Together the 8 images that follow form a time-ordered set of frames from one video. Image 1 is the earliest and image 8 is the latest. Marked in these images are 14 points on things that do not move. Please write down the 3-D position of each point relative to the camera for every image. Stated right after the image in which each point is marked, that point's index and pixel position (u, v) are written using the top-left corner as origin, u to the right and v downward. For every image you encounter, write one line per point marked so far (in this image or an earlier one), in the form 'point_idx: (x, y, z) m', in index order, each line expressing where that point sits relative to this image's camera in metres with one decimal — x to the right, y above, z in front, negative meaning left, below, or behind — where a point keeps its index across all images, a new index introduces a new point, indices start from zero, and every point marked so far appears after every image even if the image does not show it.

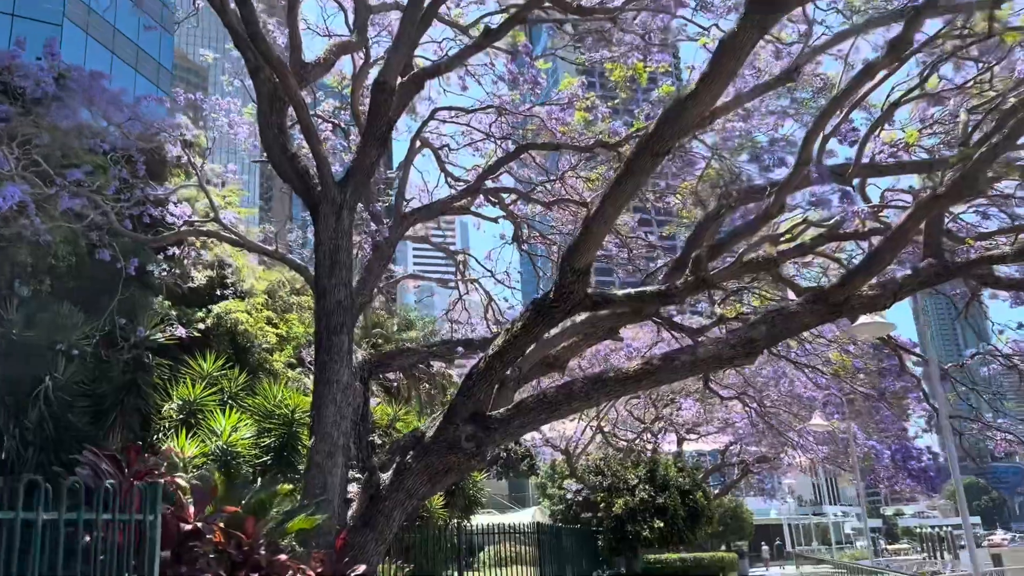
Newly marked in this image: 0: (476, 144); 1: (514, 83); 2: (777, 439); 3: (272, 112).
0: (-0.5, +1.9, +11.2) m
1: (0.0, +2.5, +10.5) m
2: (+4.0, -2.2, +12.5) m
3: (-2.0, +1.5, +7.0) m
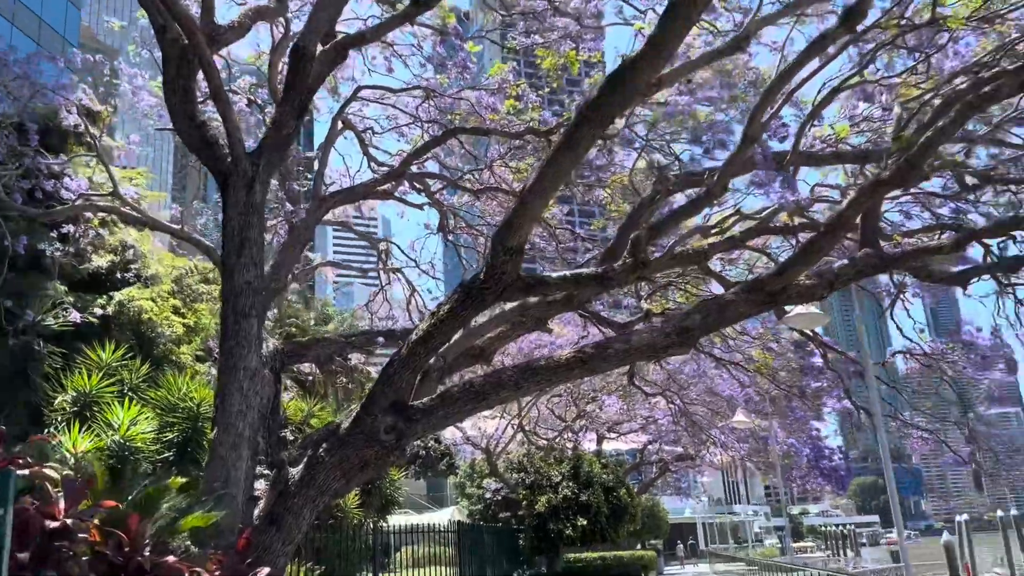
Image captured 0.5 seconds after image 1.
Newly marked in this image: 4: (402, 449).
0: (-1.4, +2.0, +10.8) m
1: (-0.8, +2.7, +10.1) m
2: (+2.8, -2.2, +12.5) m
3: (-2.5, +1.6, +6.4) m
4: (-0.7, -1.0, +5.2) m
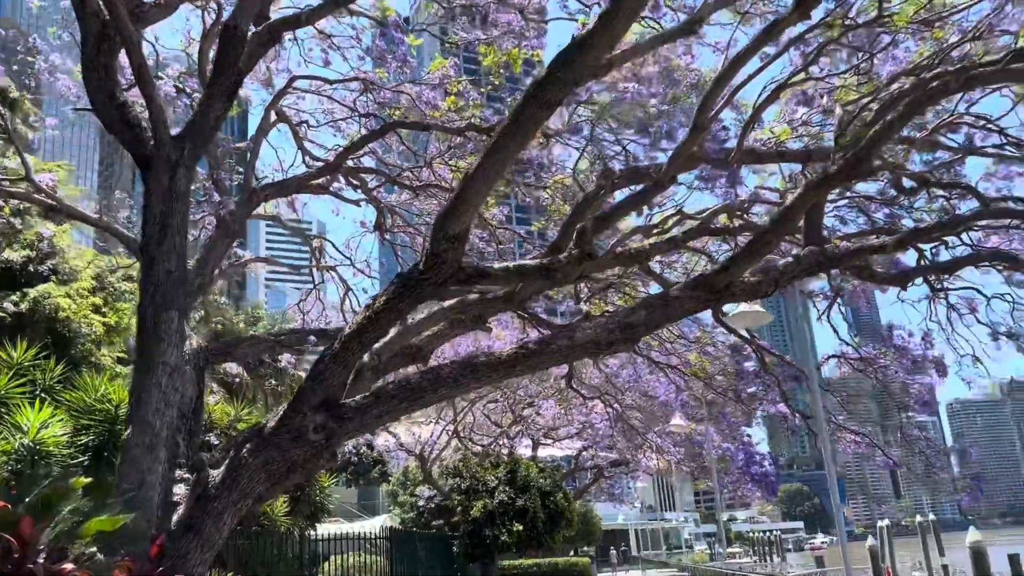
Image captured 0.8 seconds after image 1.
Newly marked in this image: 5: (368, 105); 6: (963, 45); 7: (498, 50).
0: (-2.2, +2.1, +10.5) m
1: (-1.5, +2.7, +9.9) m
2: (+1.8, -2.3, +12.5) m
3: (-3.0, +1.7, +6.0) m
4: (-1.0, -0.9, +4.9) m
5: (-1.8, +2.2, +10.3) m
6: (+3.3, +1.8, +6.1) m
7: (-0.2, +2.5, +8.9) m
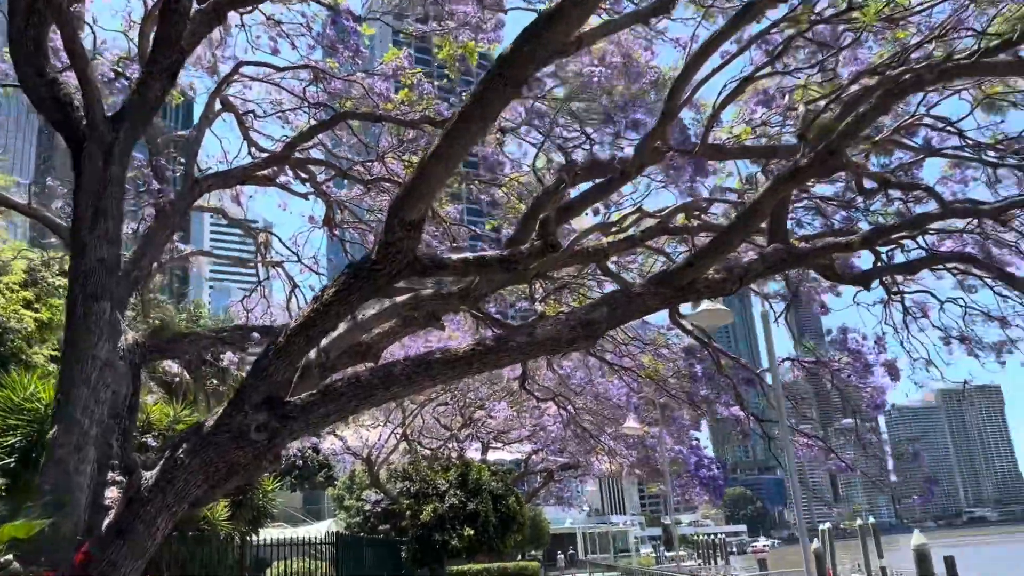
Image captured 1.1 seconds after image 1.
0: (-2.7, +2.1, +10.2) m
1: (-2.0, +2.7, +9.6) m
2: (+1.1, -2.3, +12.3) m
3: (-3.2, +1.8, +5.7) m
4: (-1.3, -0.9, +4.6) m
5: (-2.3, +2.3, +10.0) m
6: (+3.0, +1.8, +6.1) m
7: (-0.6, +2.5, +8.7) m
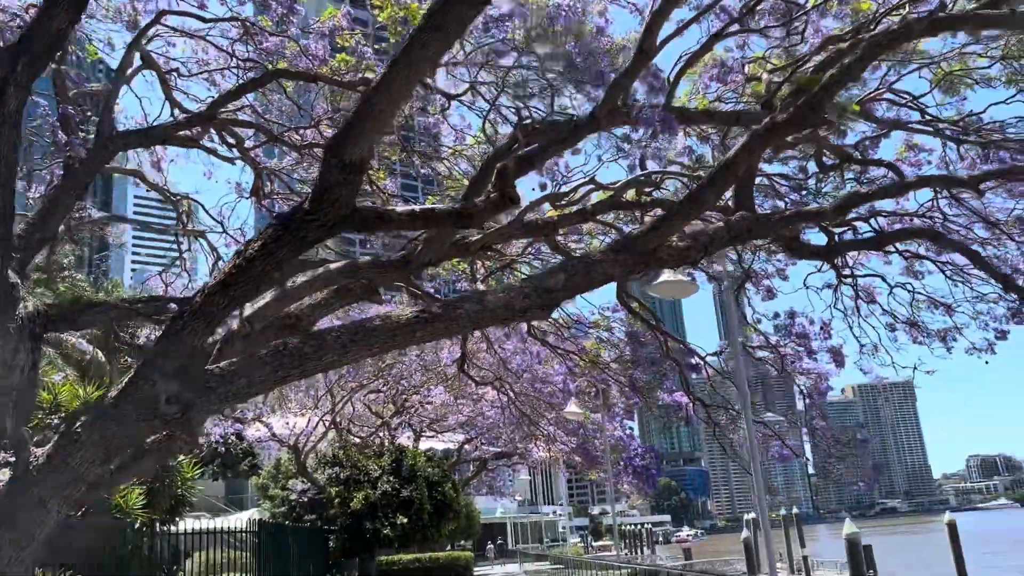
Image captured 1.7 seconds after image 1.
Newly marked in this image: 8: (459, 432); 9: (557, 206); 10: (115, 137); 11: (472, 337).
0: (-3.3, +2.4, +9.5) m
1: (-2.6, +3.0, +8.9) m
2: (+0.2, -2.0, +12.0) m
3: (-3.5, +2.0, +4.9) m
4: (-1.6, -0.7, +4.1) m
5: (-2.9, +2.6, +9.4) m
6: (+2.6, +1.9, +5.9) m
7: (-1.1, +2.8, +8.1) m
8: (-1.2, -3.3, +19.5) m
9: (+0.4, +0.7, +7.4) m
10: (-3.6, +1.4, +7.7) m
11: (-0.5, -0.6, +11.2) m
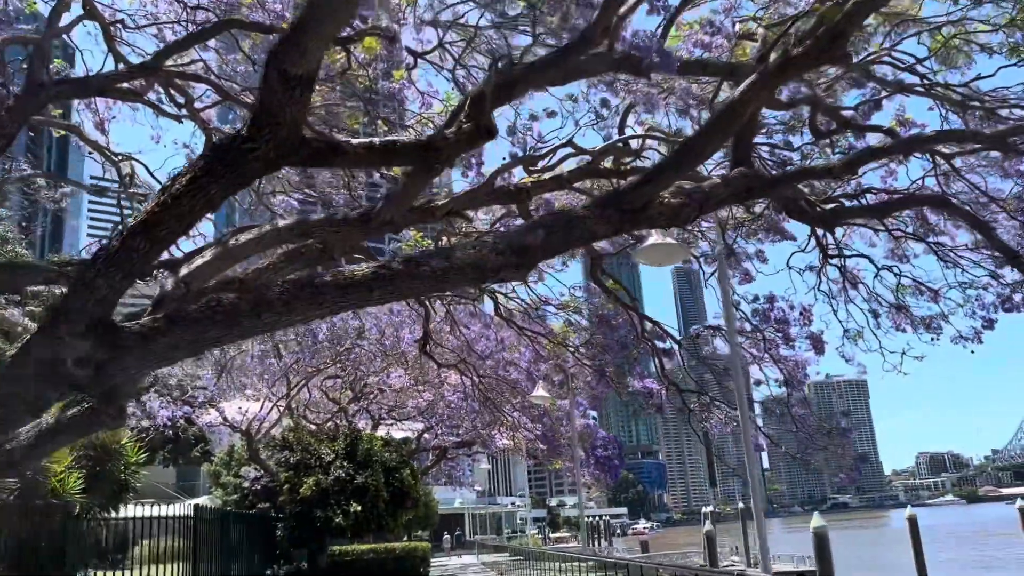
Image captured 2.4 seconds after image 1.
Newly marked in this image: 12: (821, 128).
0: (-3.6, +2.7, +8.8) m
1: (-2.9, +3.3, +8.3) m
2: (-0.3, -1.7, +11.5) m
3: (-3.6, +2.3, +4.2) m
4: (-1.7, -0.4, +3.5) m
5: (-3.2, +2.9, +8.7) m
6: (+2.5, +2.1, +5.5) m
7: (-1.3, +3.0, +7.5) m
8: (-2.1, -2.9, +18.9) m
9: (+0.2, +0.9, +6.9) m
10: (-3.8, +1.7, +7.0) m
11: (-1.0, -0.4, +10.6) m
12: (+2.1, +1.1, +5.9) m
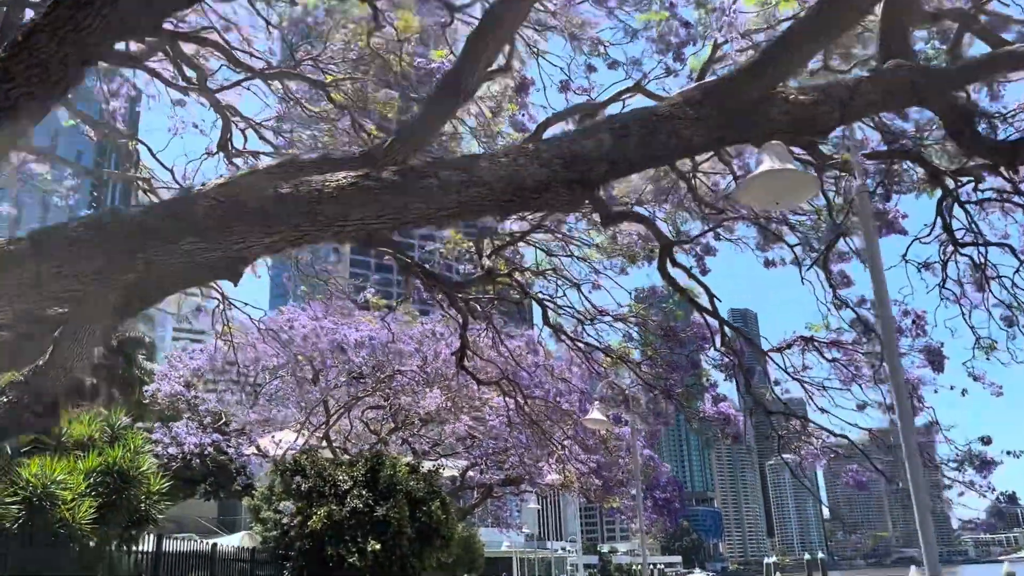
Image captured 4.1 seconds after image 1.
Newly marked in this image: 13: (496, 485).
0: (-3.1, +2.7, +7.9) m
1: (-2.4, +3.3, +7.3) m
2: (+0.3, -1.9, +10.1) m
3: (-3.4, +2.5, +3.3) m
4: (-1.5, -0.2, +2.3) m
5: (-2.7, +2.9, +7.7) m
6: (+2.7, +2.2, +4.1) m
7: (-0.9, +3.1, +6.5) m
8: (-1.0, -3.4, +17.6) m
9: (+0.5, +1.0, +5.7) m
10: (-3.5, +1.8, +6.0) m
11: (-0.4, -0.5, +9.4) m
12: (+2.4, +1.2, +4.6) m
13: (-0.3, -4.2, +18.3) m
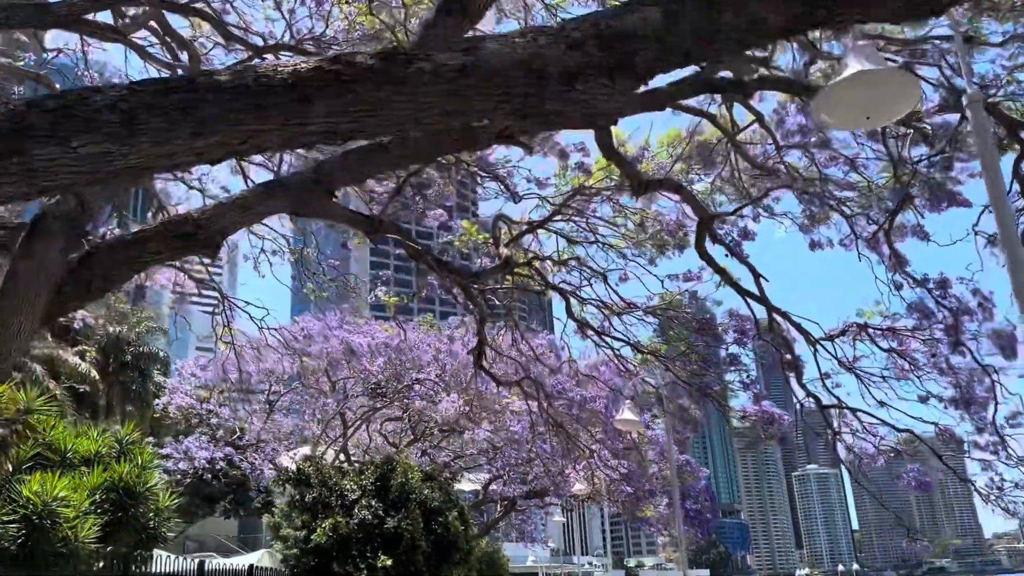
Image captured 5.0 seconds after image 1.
0: (-3.0, +2.8, +7.3) m
1: (-2.3, +3.4, +6.8) m
2: (+0.6, -1.8, +9.5) m
3: (-3.4, +2.6, +2.8) m
4: (-1.5, 0.0, +1.7) m
5: (-2.6, +2.9, +7.2) m
6: (+2.8, +2.4, +3.5) m
7: (-0.8, +3.2, +5.9) m
8: (-0.6, -3.5, +16.9) m
9: (+0.6, +1.1, +5.1) m
10: (-3.4, +1.8, +5.5) m
11: (-0.2, -0.4, +8.8) m
12: (+2.5, +1.4, +3.9) m
13: (+0.2, -4.3, +17.6) m
